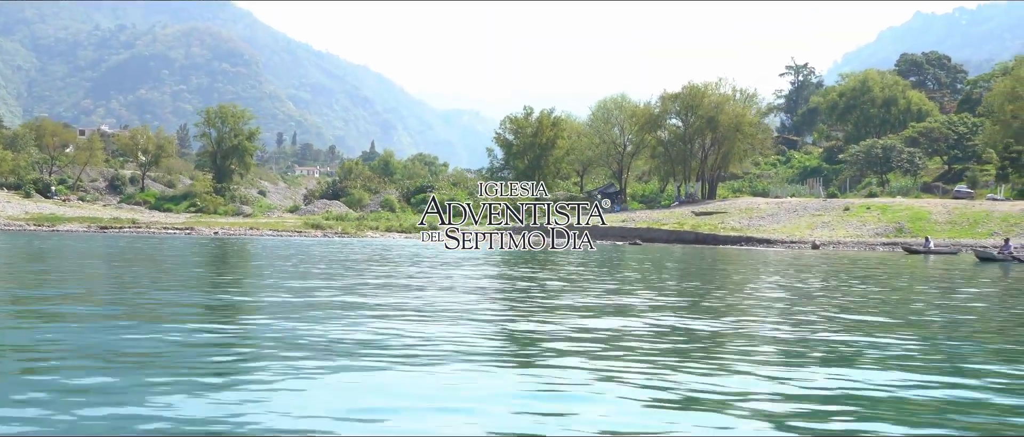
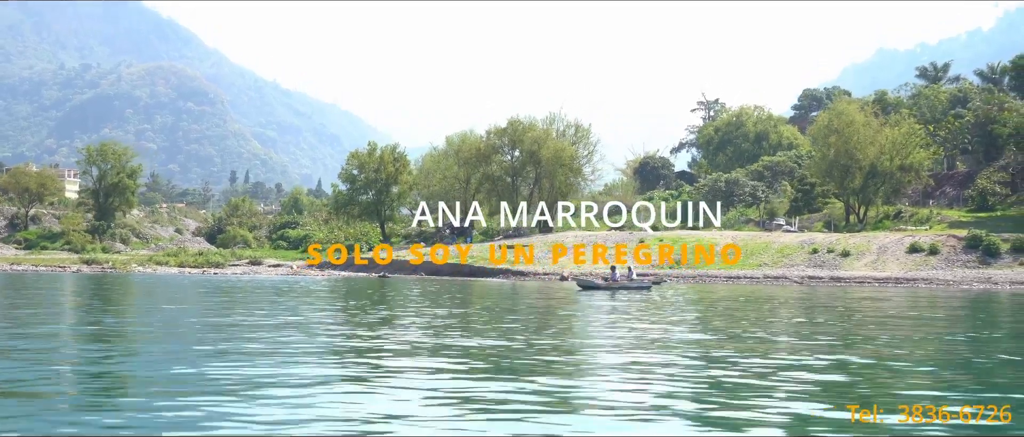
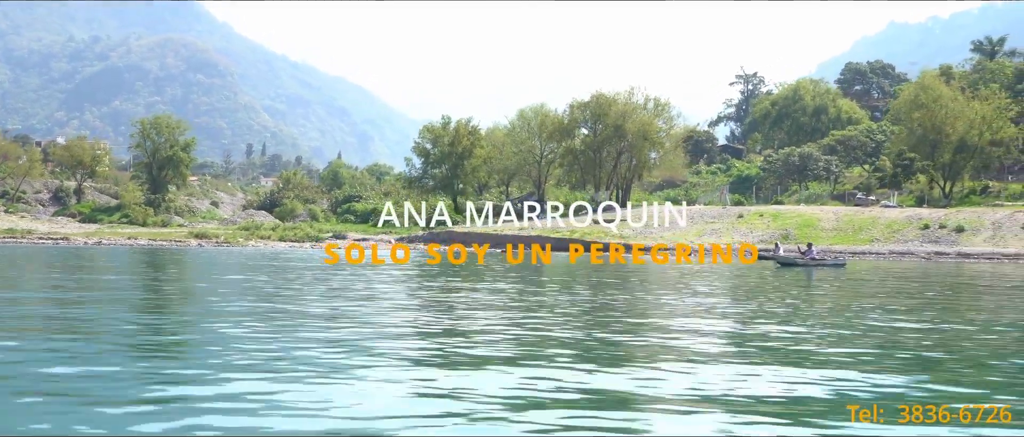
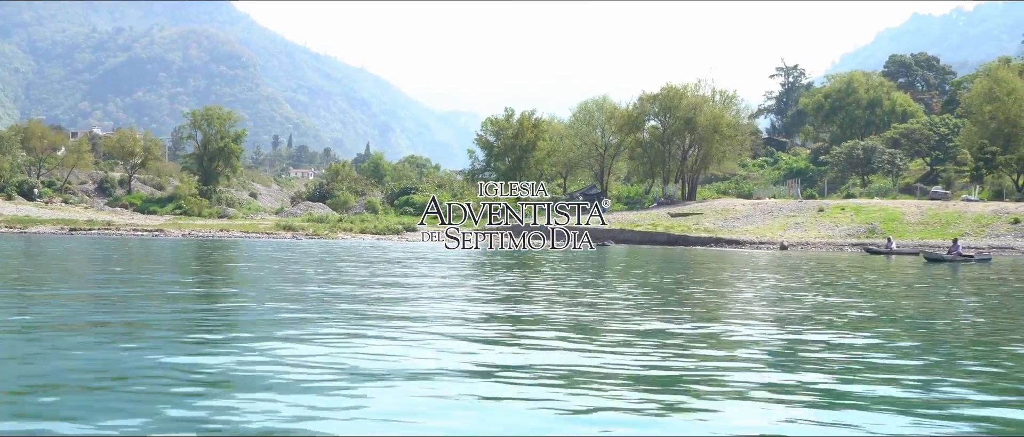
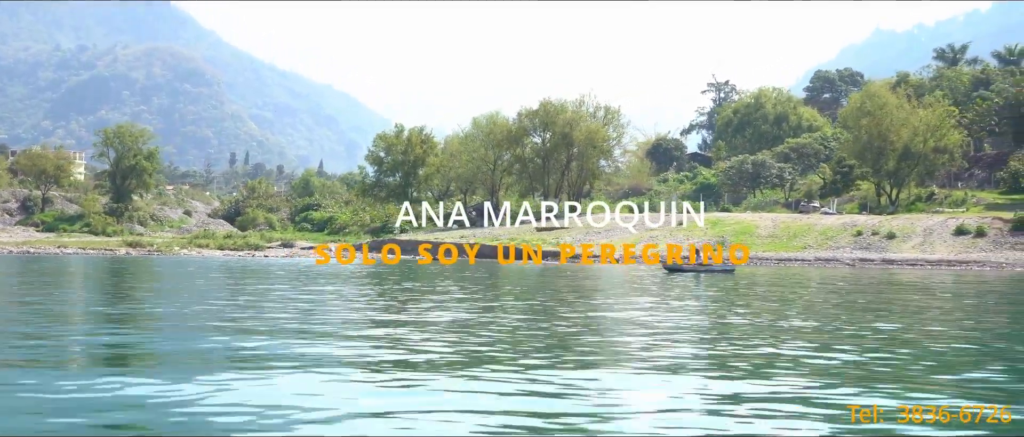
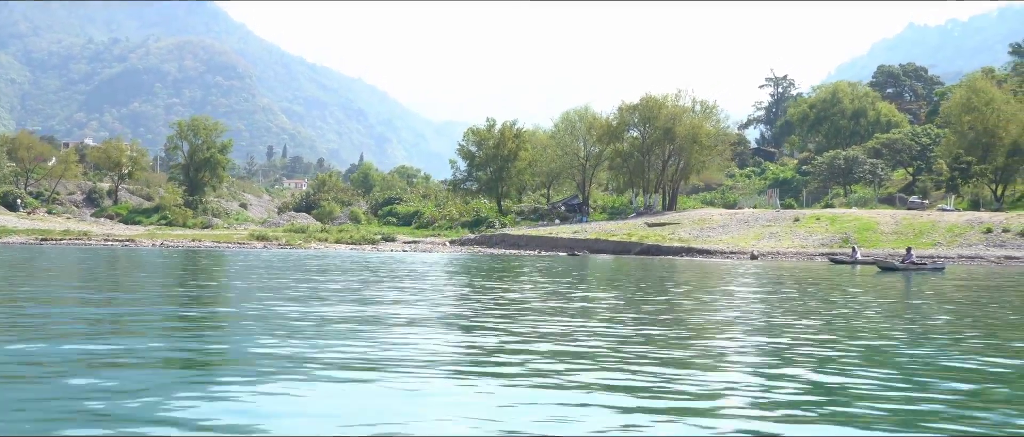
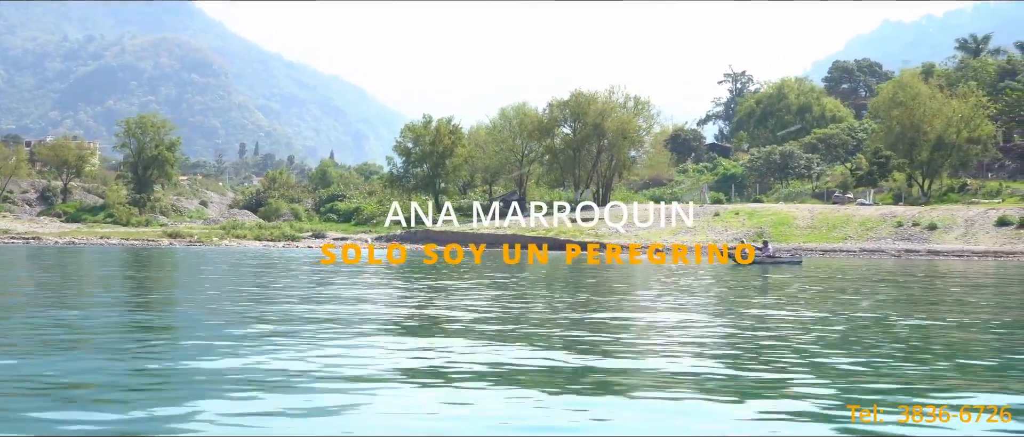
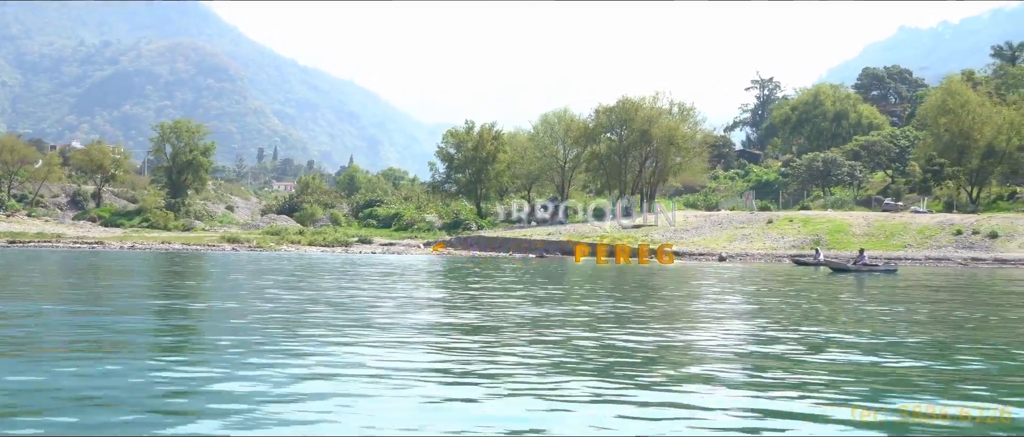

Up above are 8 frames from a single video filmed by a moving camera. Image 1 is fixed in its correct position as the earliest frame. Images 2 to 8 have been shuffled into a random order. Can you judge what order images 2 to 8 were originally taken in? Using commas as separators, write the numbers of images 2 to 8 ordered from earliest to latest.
4, 6, 8, 3, 7, 5, 2
